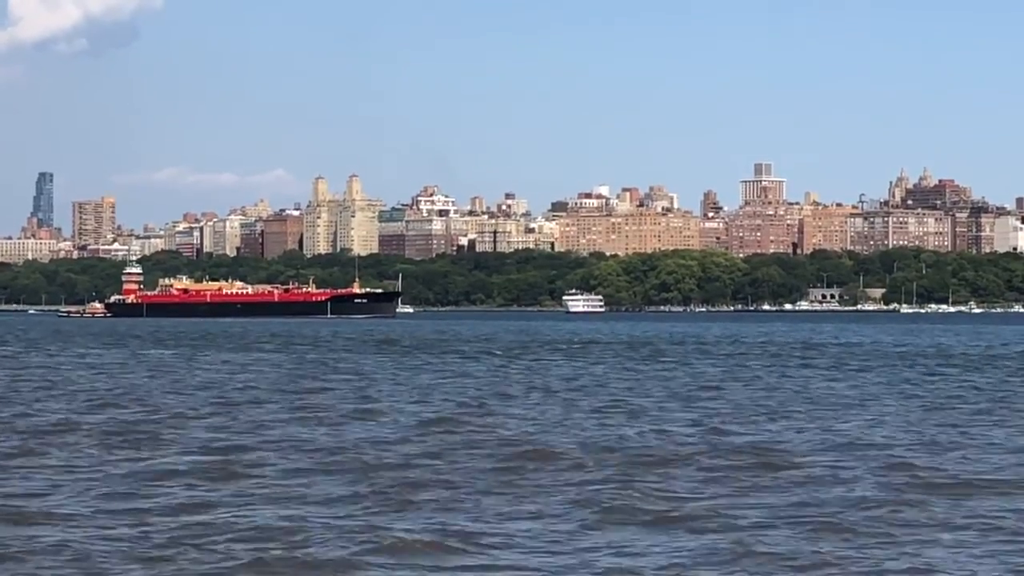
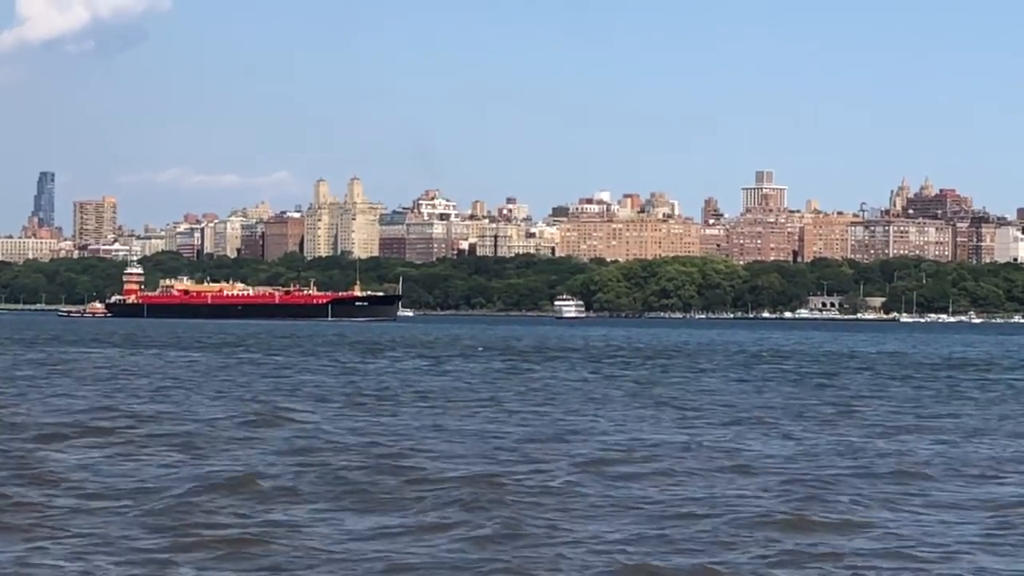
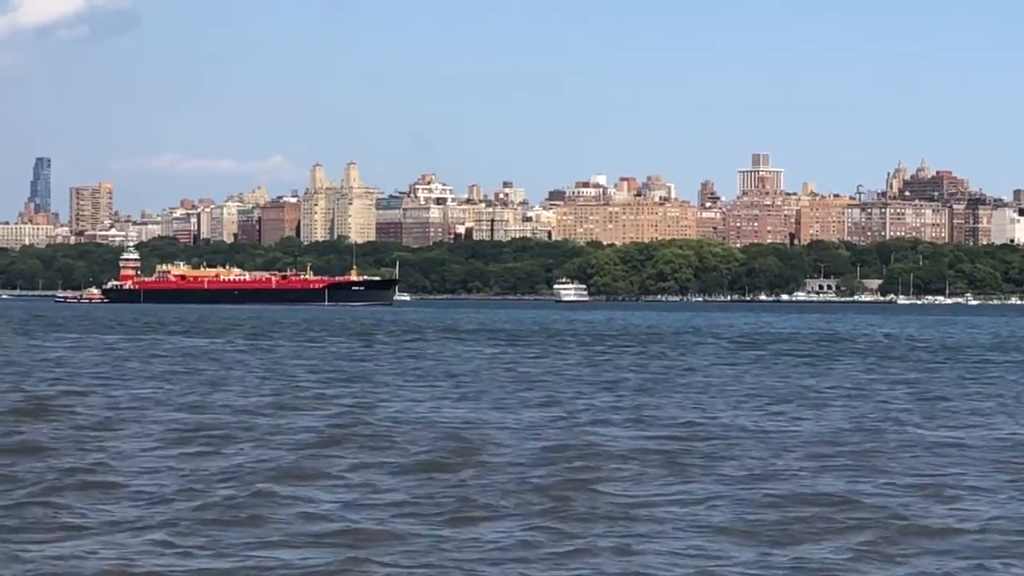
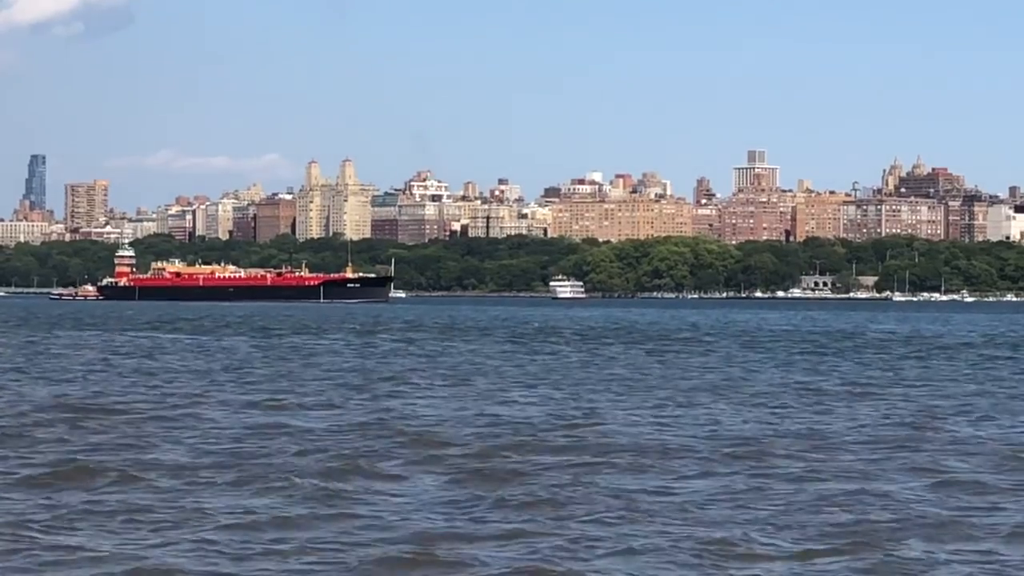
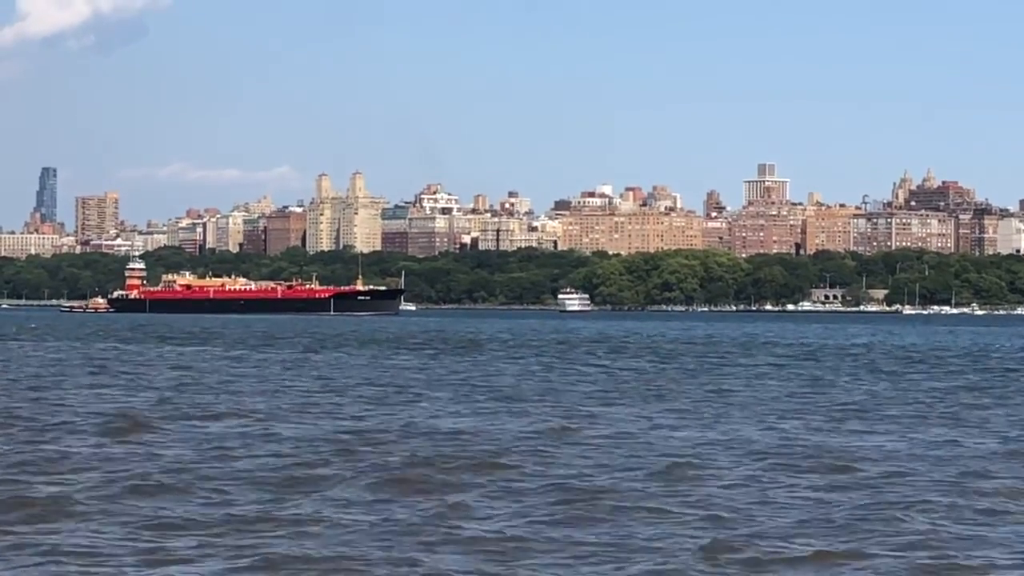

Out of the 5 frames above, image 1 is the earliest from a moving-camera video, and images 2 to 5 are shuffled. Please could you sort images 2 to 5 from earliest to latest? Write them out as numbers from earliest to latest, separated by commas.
4, 3, 5, 2
